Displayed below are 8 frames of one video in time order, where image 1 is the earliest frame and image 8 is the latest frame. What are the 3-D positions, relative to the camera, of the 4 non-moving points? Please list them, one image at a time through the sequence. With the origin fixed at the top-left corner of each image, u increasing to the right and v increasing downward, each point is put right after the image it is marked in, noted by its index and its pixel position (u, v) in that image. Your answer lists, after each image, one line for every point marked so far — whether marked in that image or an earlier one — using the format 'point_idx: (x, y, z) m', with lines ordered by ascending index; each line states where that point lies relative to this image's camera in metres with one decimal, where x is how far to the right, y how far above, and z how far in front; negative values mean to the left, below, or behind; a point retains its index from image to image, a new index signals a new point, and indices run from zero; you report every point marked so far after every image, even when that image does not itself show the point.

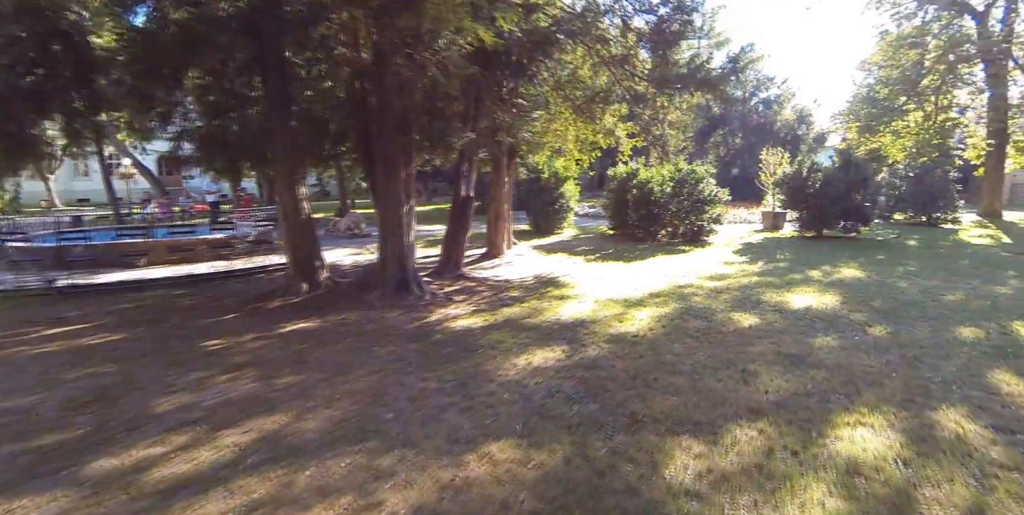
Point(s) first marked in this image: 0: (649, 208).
0: (+3.5, +1.2, +12.4) m
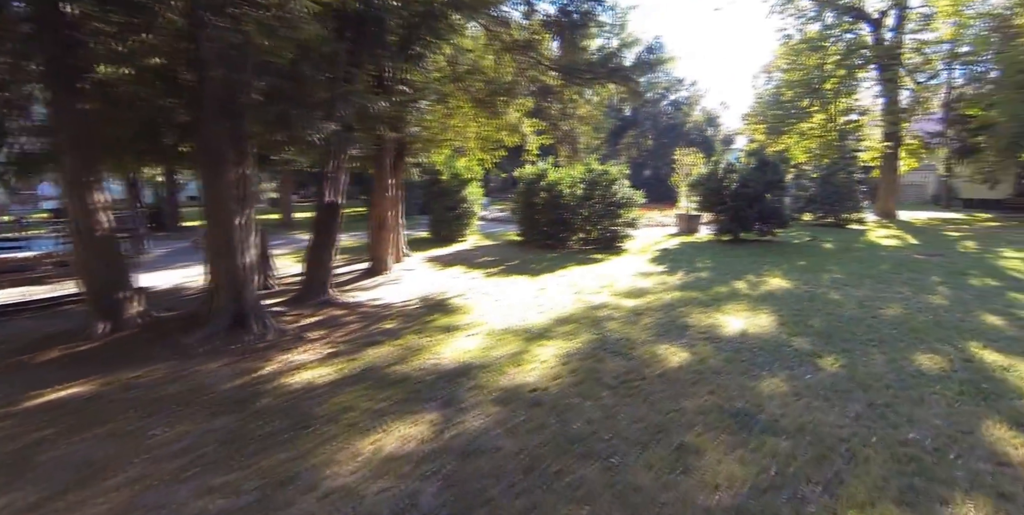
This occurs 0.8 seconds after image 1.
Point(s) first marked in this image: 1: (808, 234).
0: (+1.1, +1.0, +11.1) m
1: (+7.0, +0.6, +11.6) m
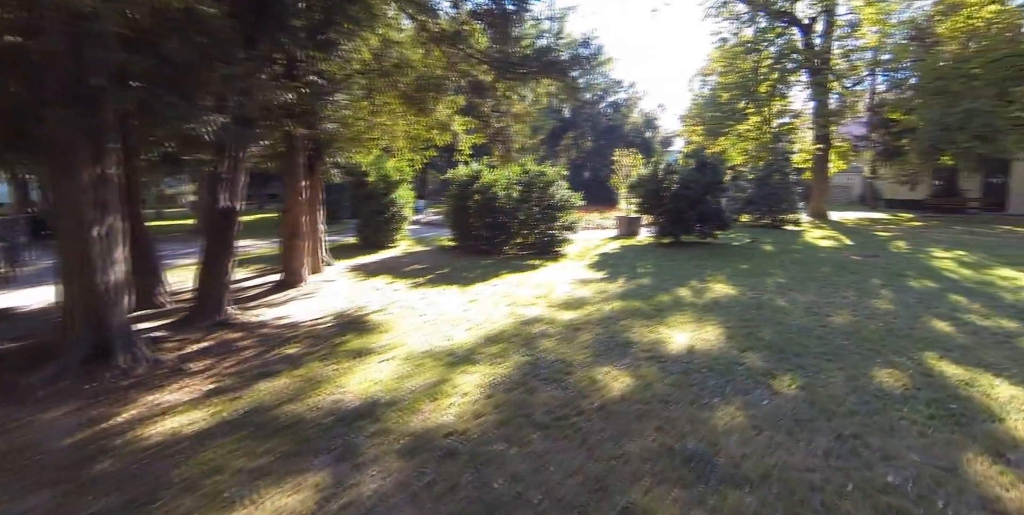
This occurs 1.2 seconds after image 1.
0: (-0.3, +0.9, +10.4) m
1: (+5.6, +0.5, +11.5) m
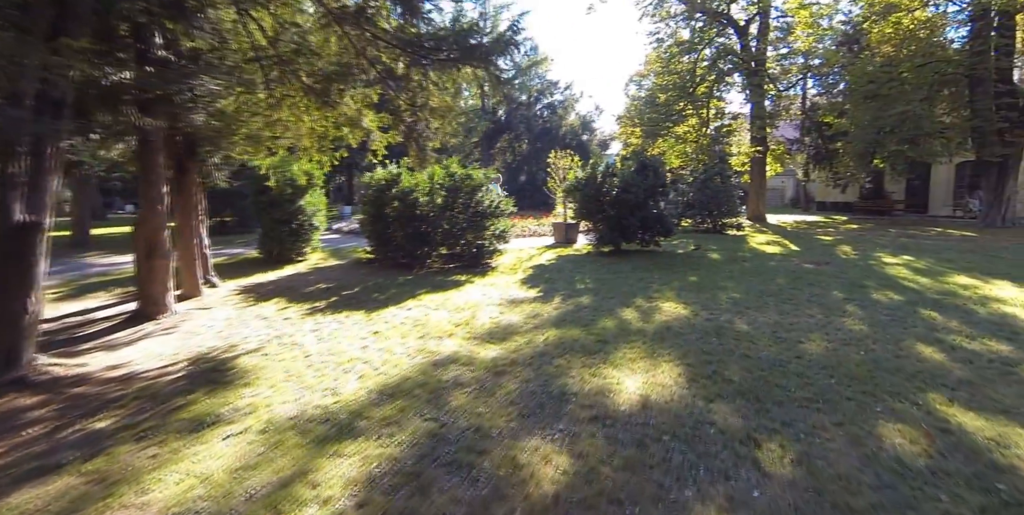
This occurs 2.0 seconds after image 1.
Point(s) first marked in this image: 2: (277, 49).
0: (-1.8, +0.6, +9.0) m
1: (+4.0, +0.3, +10.8) m
2: (-3.6, +3.2, +7.3) m
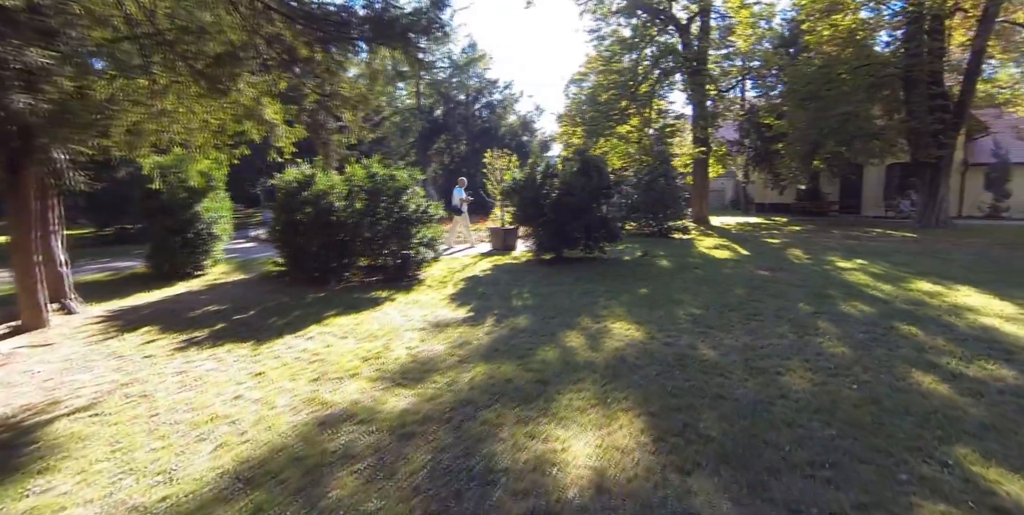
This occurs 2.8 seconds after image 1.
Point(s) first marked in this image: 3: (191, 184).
0: (-2.9, +0.4, +7.7) m
1: (+2.6, +0.2, +10.1) m
2: (-4.6, +2.9, +5.8) m
3: (-6.5, +1.5, +9.9) m
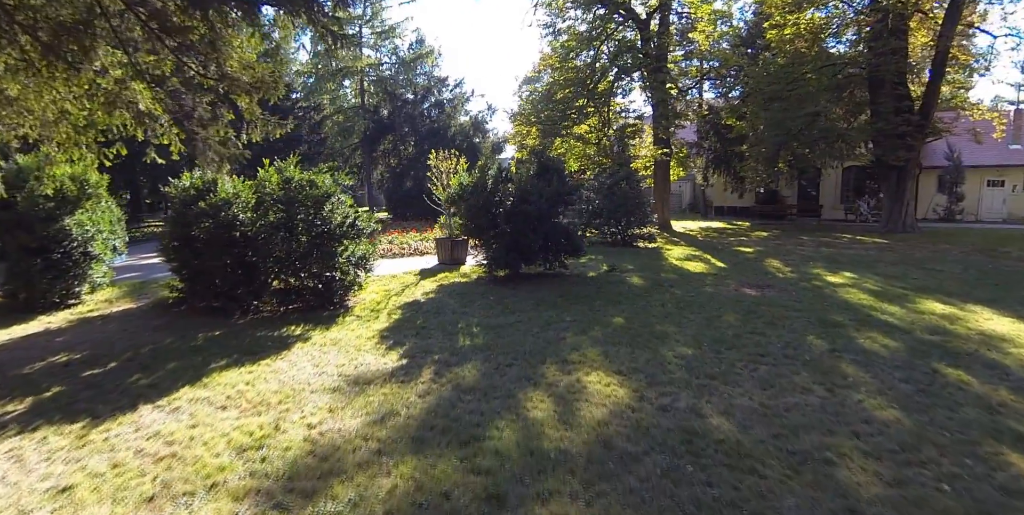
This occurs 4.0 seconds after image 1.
0: (-3.5, 0.0, +6.2) m
1: (+1.7, 0.0, +9.0) m
2: (-5.1, +2.6, +4.1) m
3: (-7.4, +1.1, +8.1) m
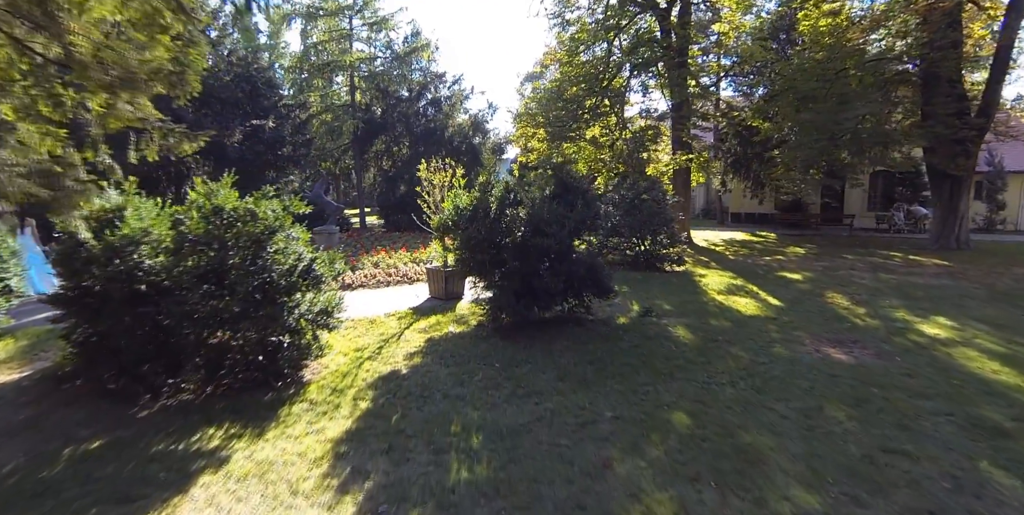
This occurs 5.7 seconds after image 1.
0: (-3.4, -0.5, +4.5) m
1: (+1.9, -0.6, +7.4) m
2: (-4.9, +2.0, +2.4) m
3: (-7.2, +0.6, +6.4) m
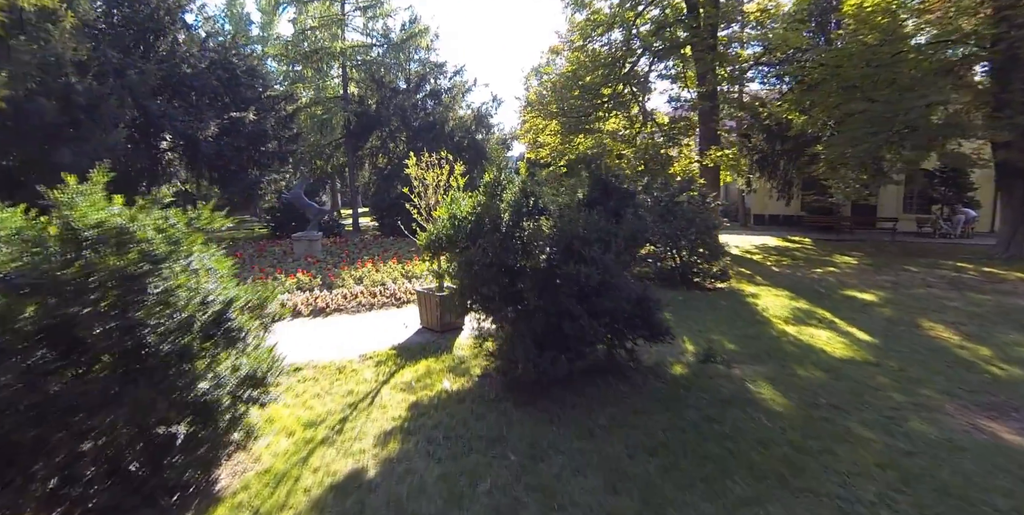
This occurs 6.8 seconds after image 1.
0: (-3.3, -0.8, +2.9) m
1: (+2.0, -0.8, +5.7) m
2: (-4.8, +1.8, +0.8) m
3: (-7.1, +0.3, +4.8) m
